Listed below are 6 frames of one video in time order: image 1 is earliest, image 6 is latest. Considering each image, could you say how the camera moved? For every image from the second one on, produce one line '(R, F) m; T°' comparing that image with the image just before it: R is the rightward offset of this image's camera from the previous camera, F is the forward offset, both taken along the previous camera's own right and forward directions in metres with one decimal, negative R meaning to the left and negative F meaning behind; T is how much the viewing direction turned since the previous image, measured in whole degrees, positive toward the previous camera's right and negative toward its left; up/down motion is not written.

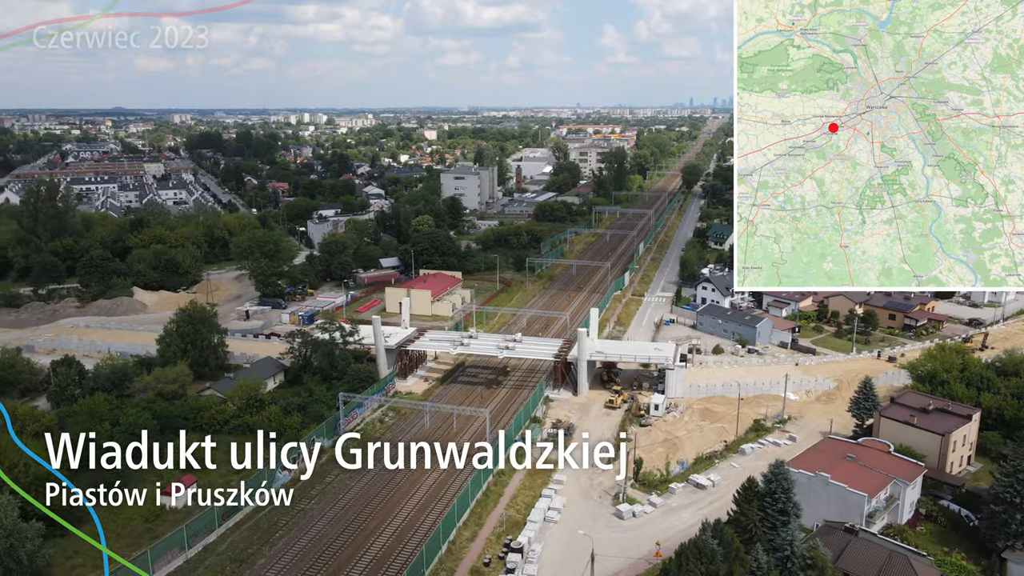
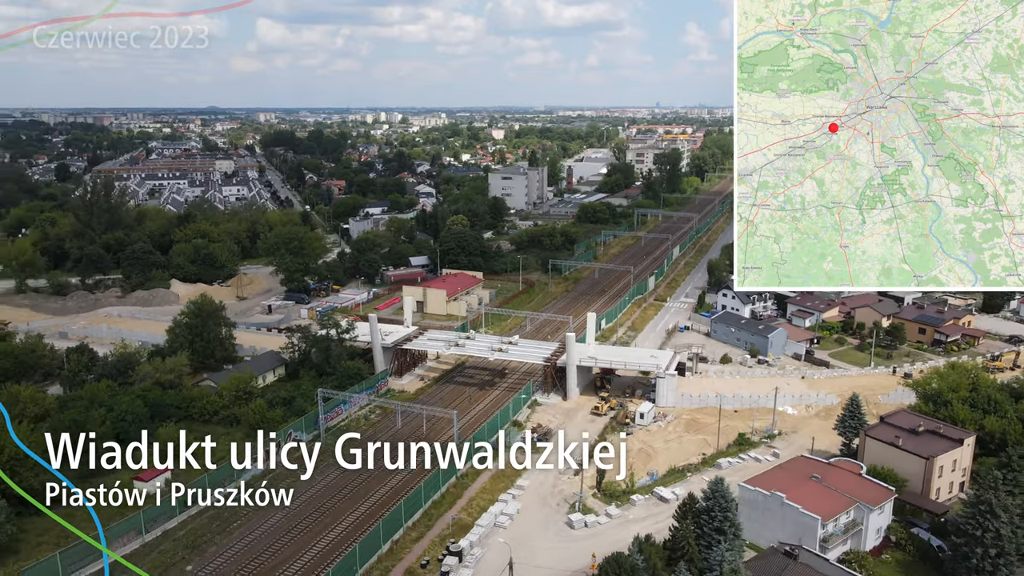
(+1.9, +0.1) m; -6°
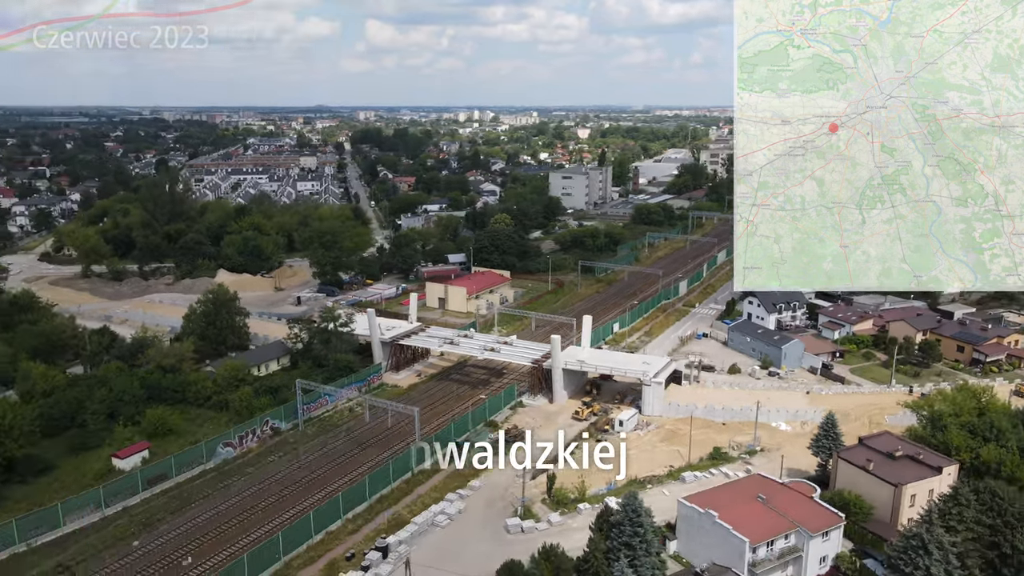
(+2.3, +0.2) m; -7°
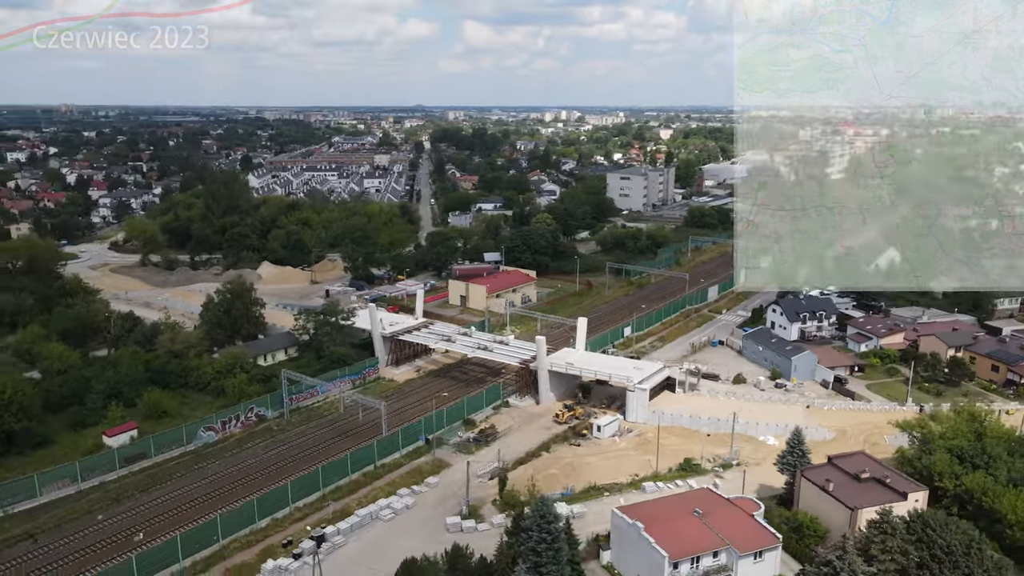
(+2.2, +0.2) m; -7°
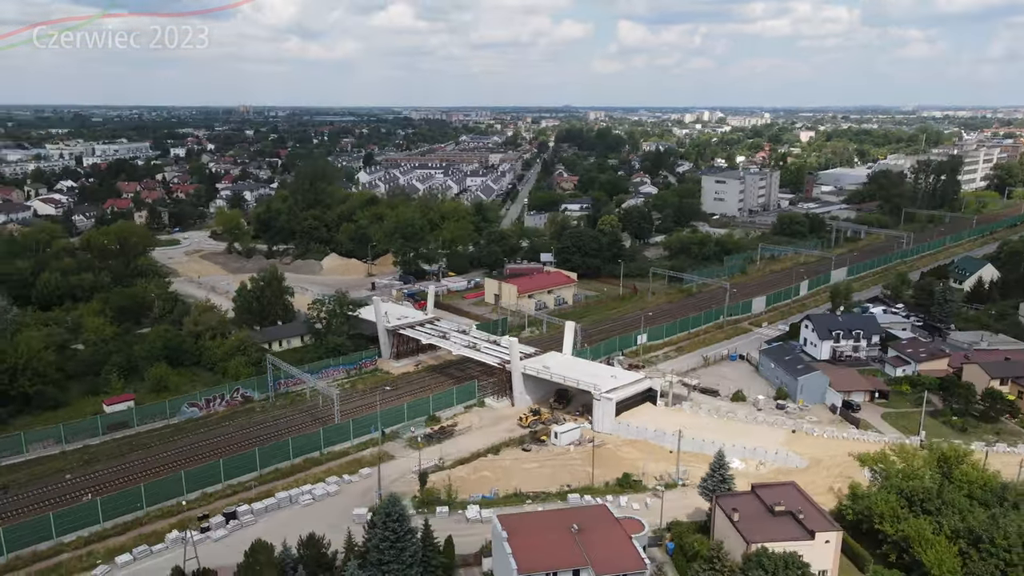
(+3.5, +0.4) m; -11°
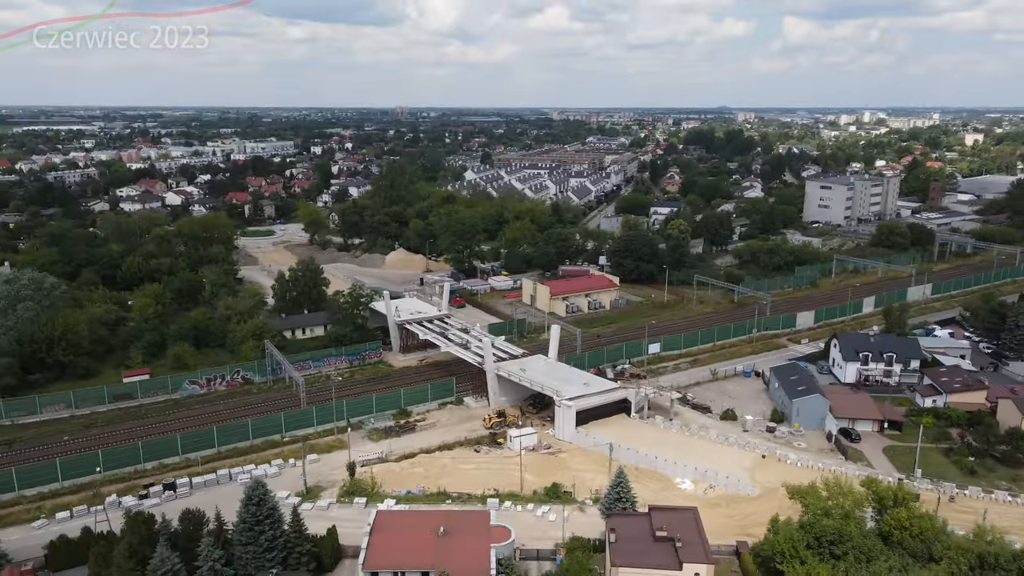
(+3.5, +0.4) m; -11°
